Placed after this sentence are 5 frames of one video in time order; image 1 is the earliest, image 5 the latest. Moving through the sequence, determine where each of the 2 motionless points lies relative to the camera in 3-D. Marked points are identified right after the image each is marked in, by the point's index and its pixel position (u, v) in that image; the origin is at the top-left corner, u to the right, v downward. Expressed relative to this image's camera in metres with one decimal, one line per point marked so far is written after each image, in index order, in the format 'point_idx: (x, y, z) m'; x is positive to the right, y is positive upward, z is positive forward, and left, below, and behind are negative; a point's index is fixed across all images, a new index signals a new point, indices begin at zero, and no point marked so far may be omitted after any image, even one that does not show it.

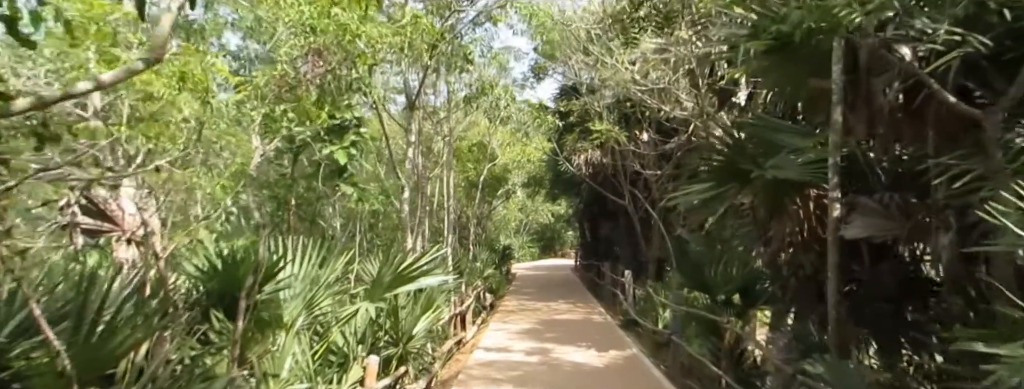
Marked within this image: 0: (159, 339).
0: (-1.8, -0.8, +3.1) m
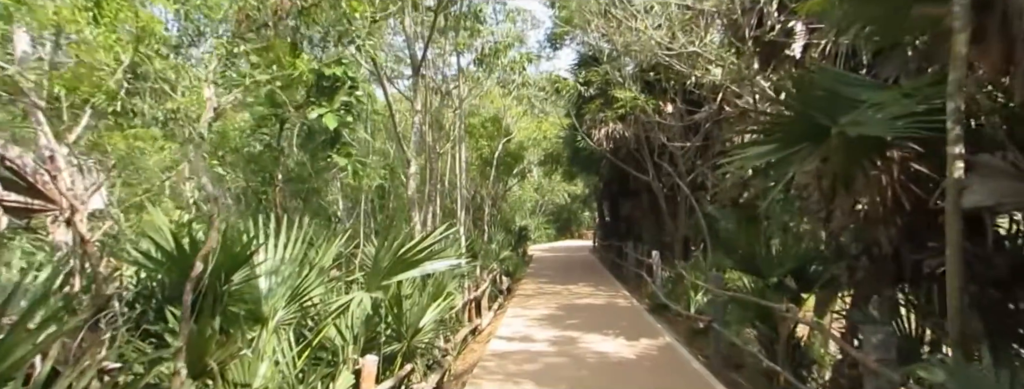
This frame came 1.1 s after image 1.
0: (-1.7, -0.6, +2.4) m
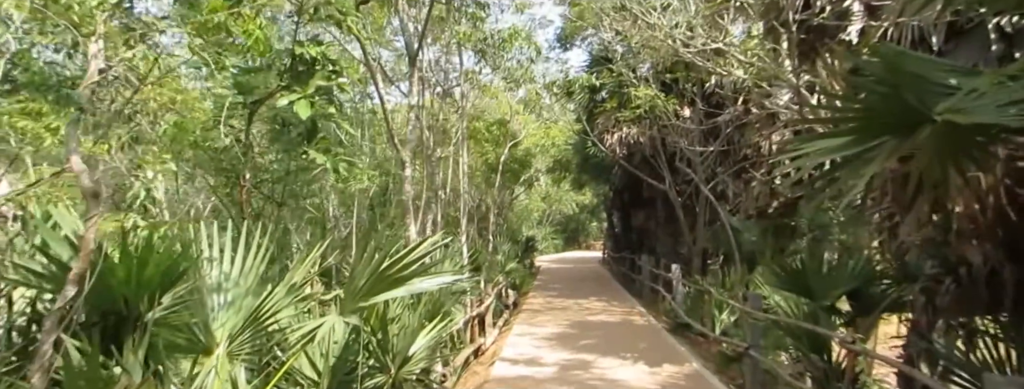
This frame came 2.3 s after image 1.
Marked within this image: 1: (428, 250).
0: (-1.7, -0.6, +1.7) m
1: (-0.5, -0.4, +3.7) m
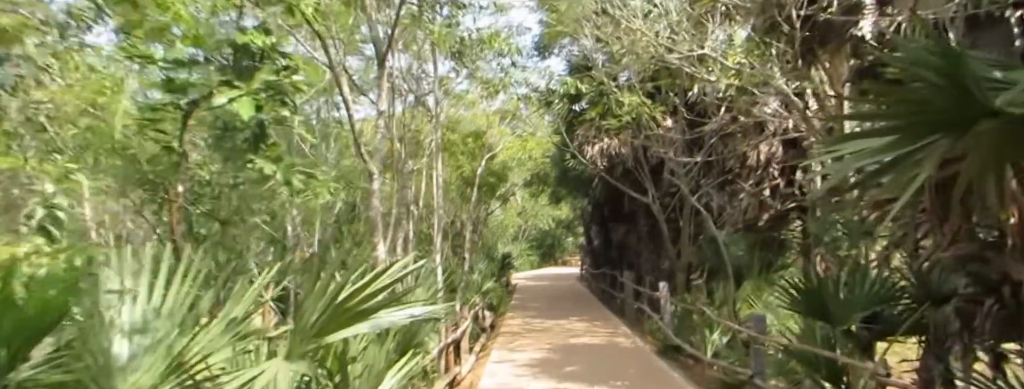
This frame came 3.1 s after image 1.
0: (-1.7, -0.6, +1.1) m
1: (-0.6, -0.4, +3.1) m
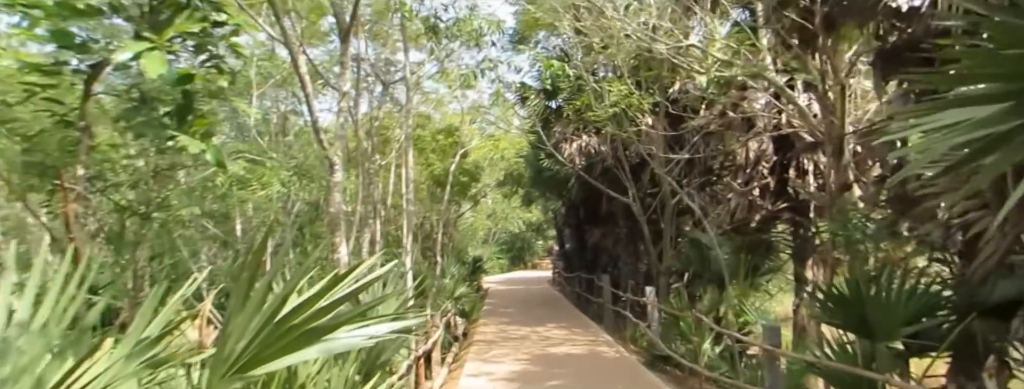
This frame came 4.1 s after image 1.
0: (-1.6, -0.6, +0.4) m
1: (-0.6, -0.4, +2.5) m
